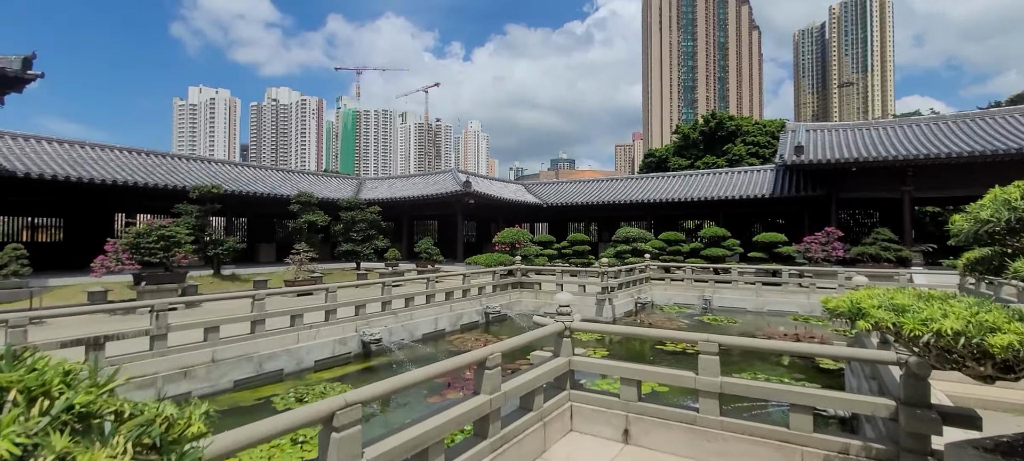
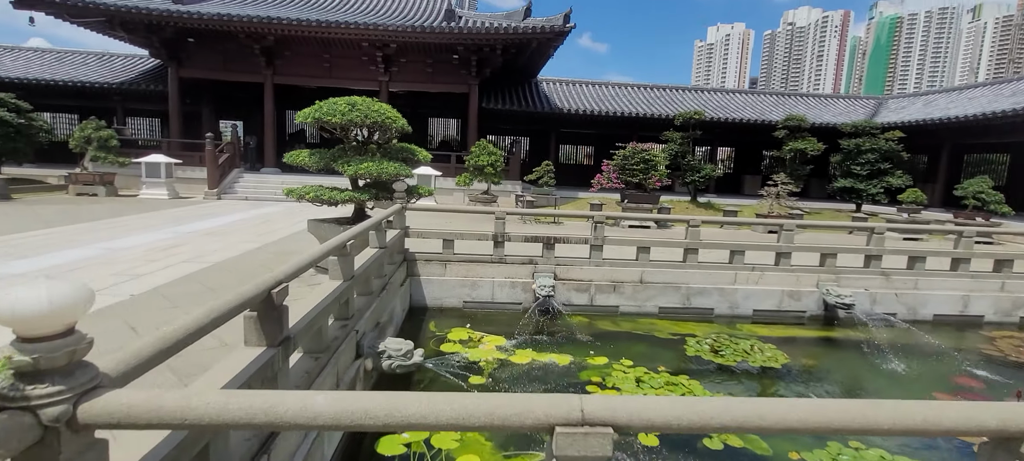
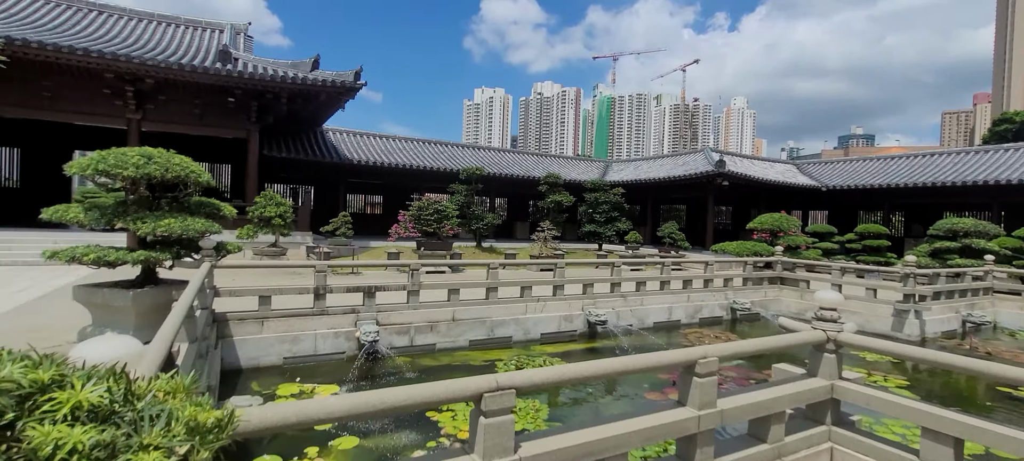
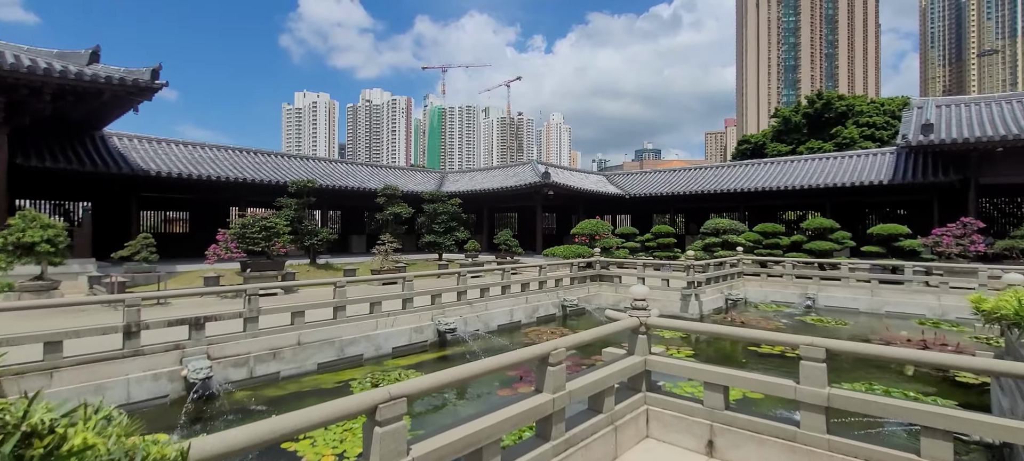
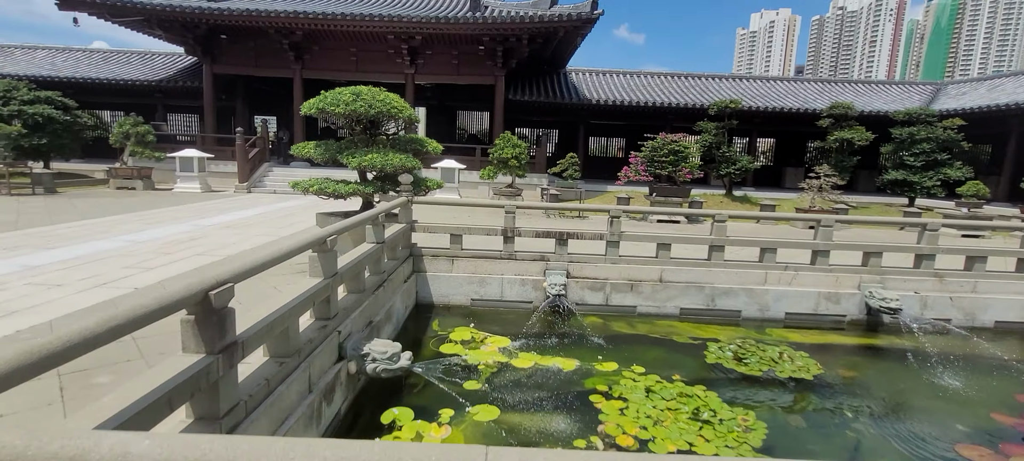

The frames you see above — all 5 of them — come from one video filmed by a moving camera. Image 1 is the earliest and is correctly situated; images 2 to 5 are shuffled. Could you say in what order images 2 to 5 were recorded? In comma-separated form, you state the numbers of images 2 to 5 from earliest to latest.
4, 3, 2, 5
